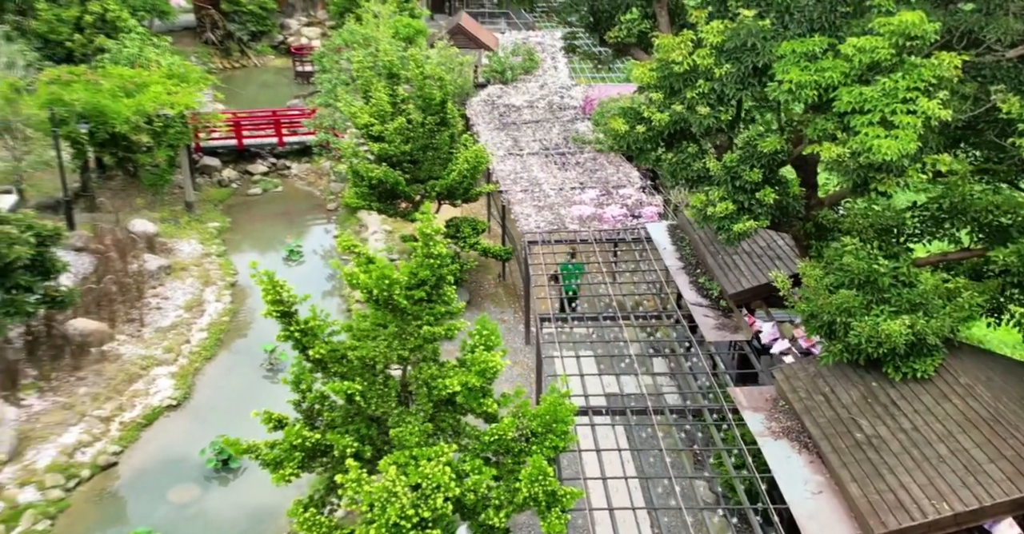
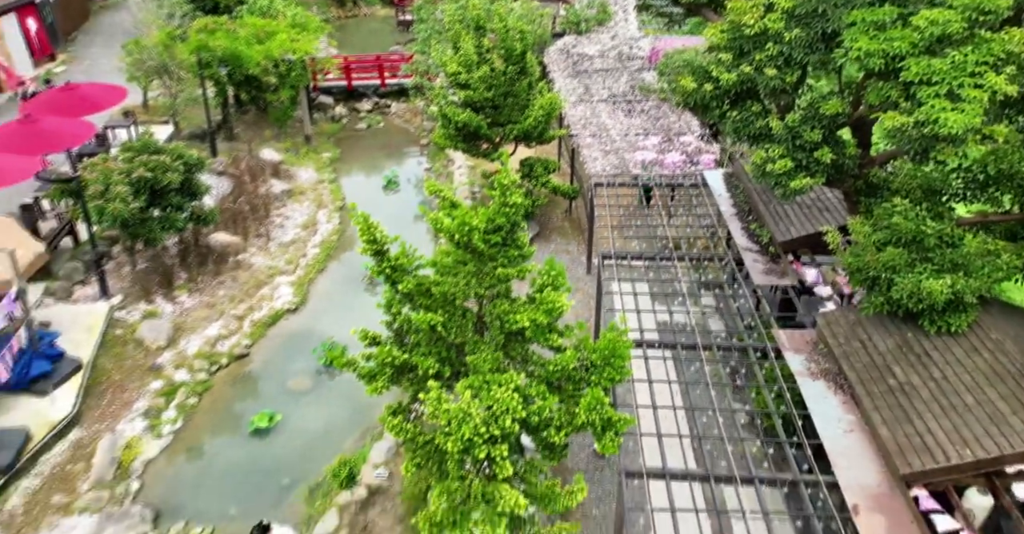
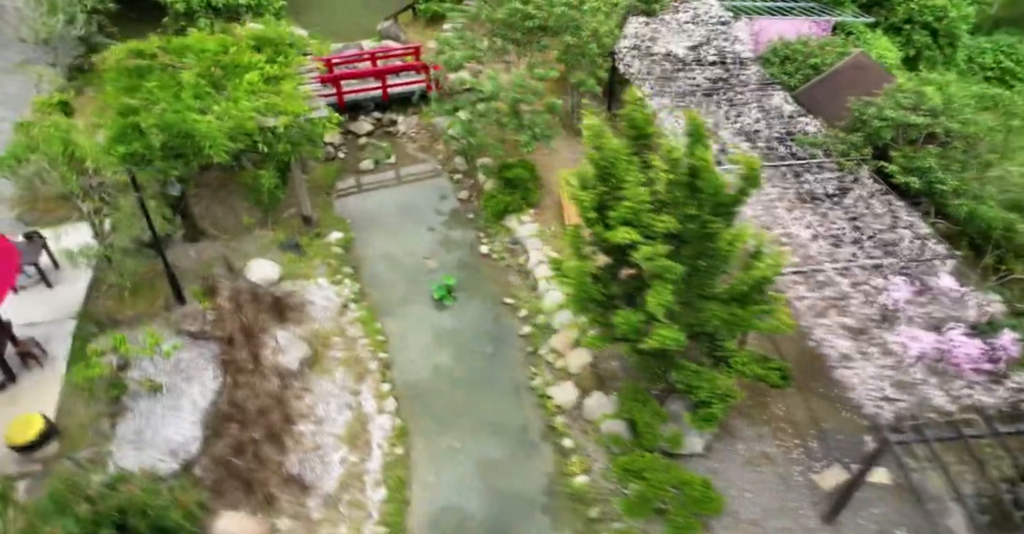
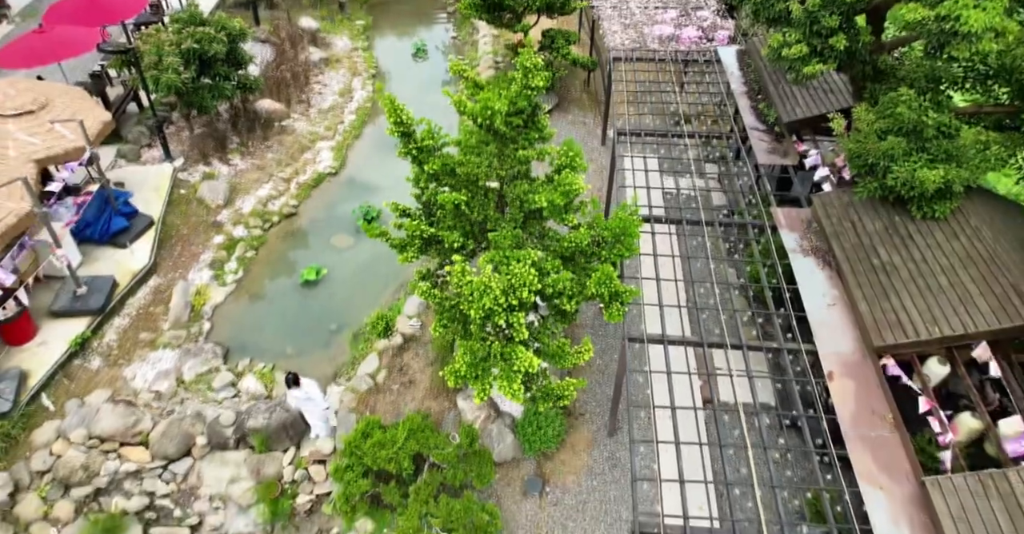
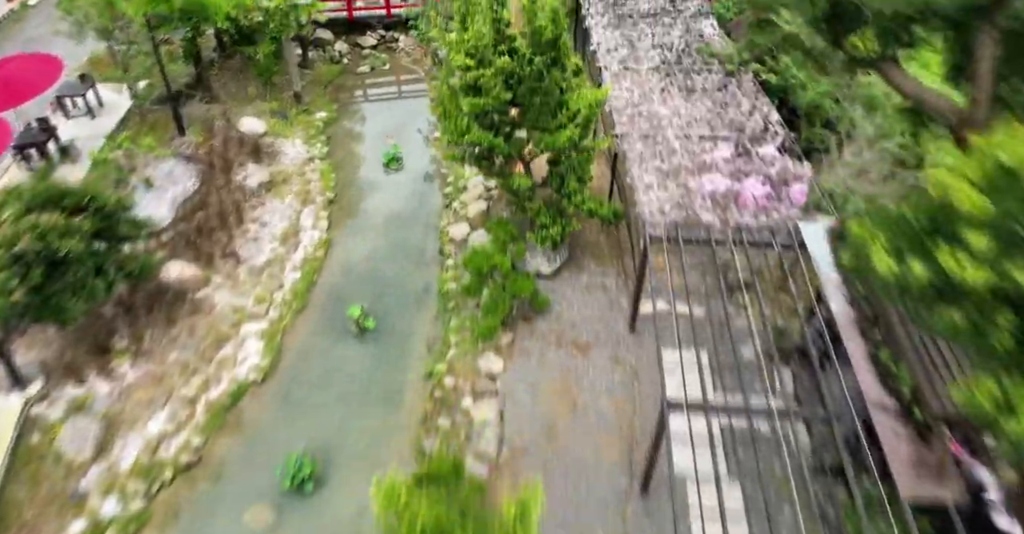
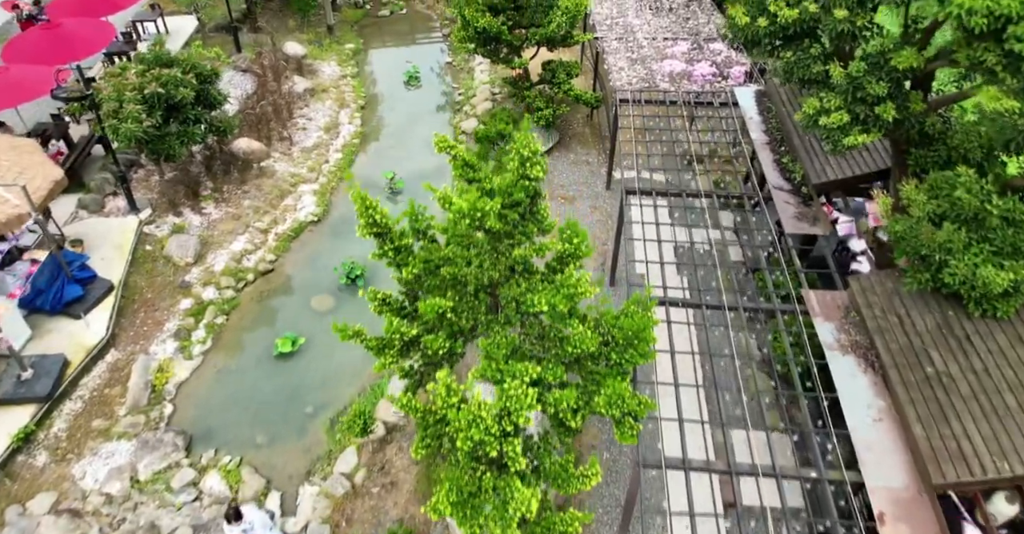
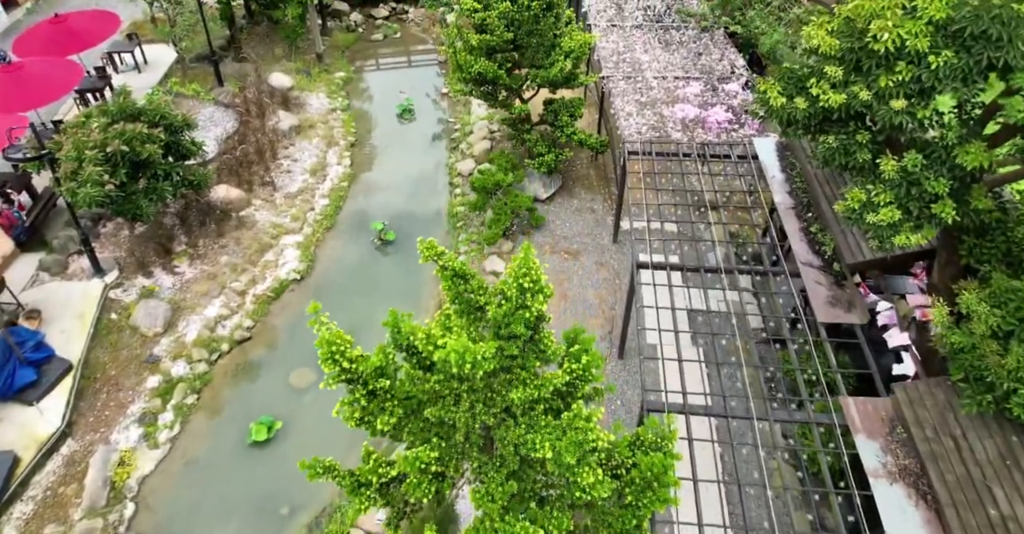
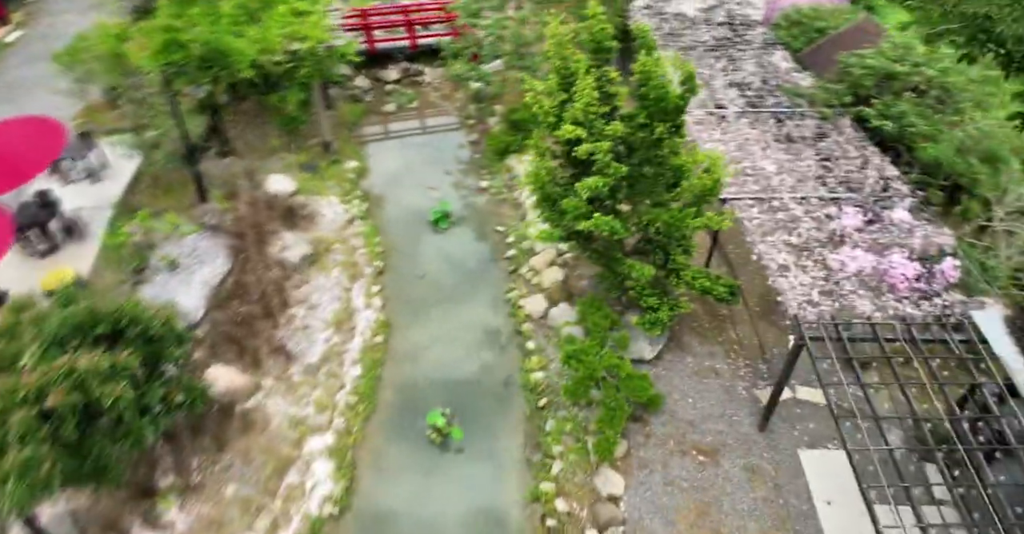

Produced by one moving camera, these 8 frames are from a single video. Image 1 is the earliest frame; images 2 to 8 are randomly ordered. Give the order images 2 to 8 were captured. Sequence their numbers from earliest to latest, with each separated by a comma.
2, 4, 6, 7, 5, 8, 3
